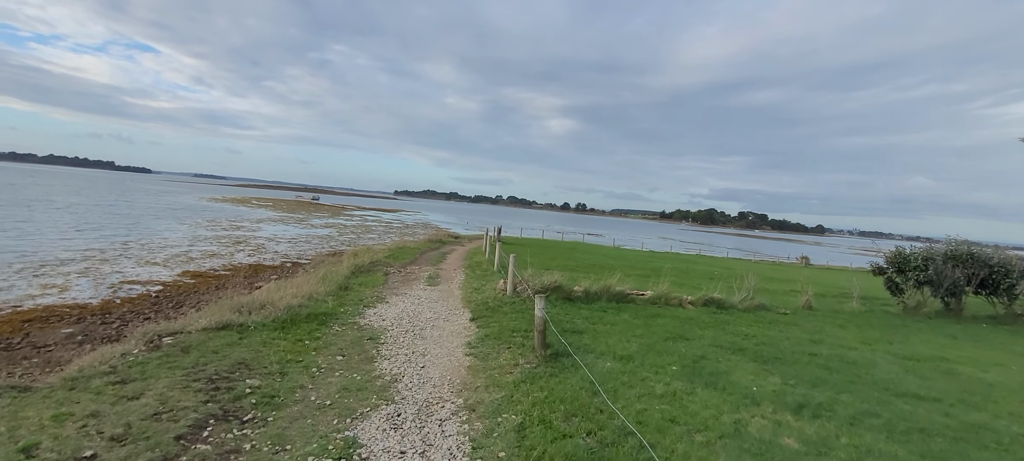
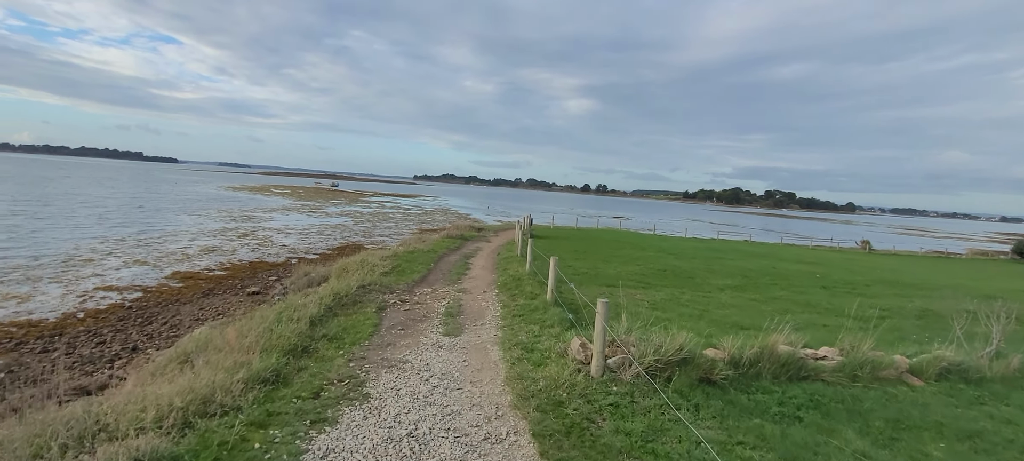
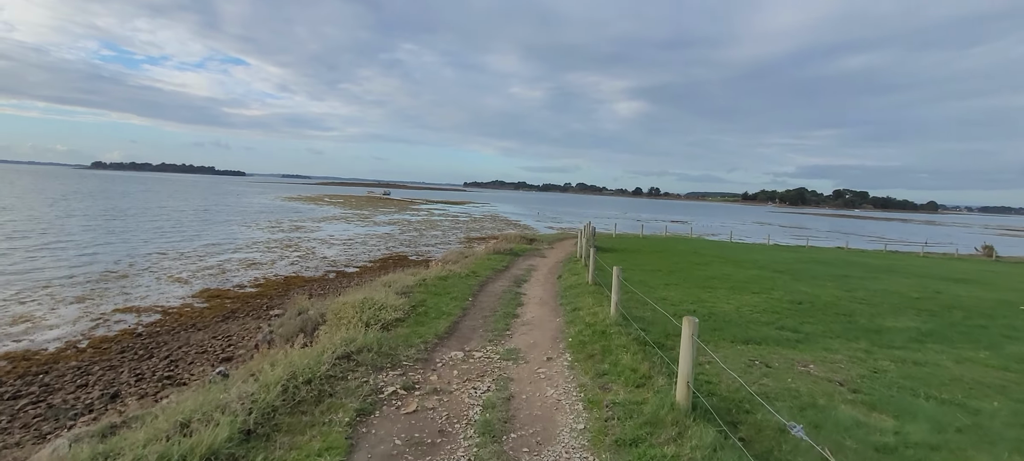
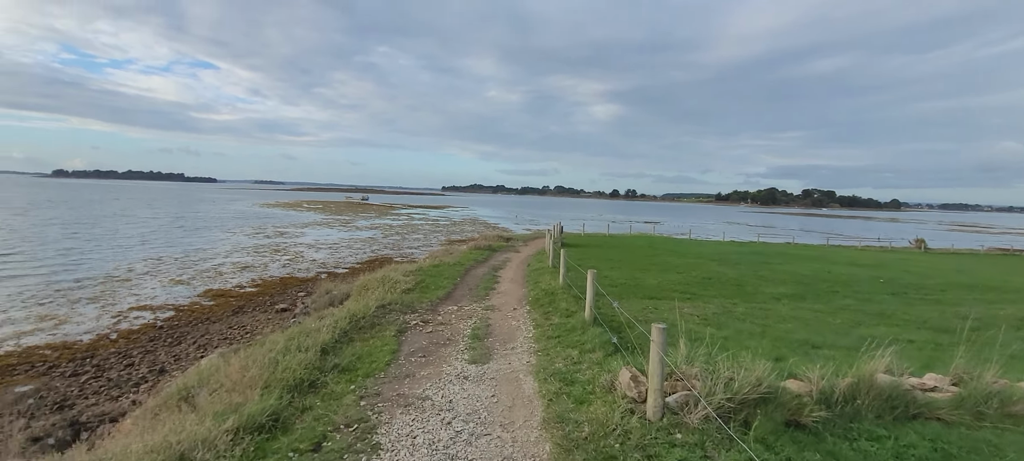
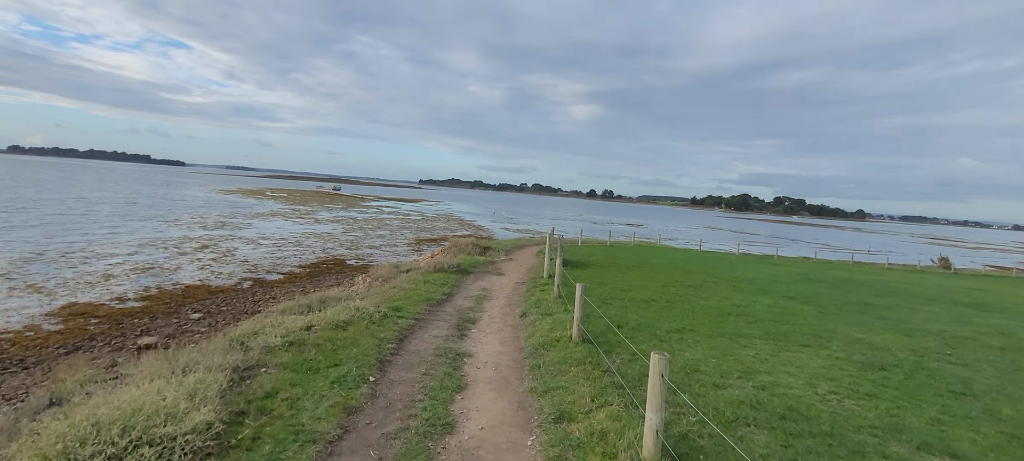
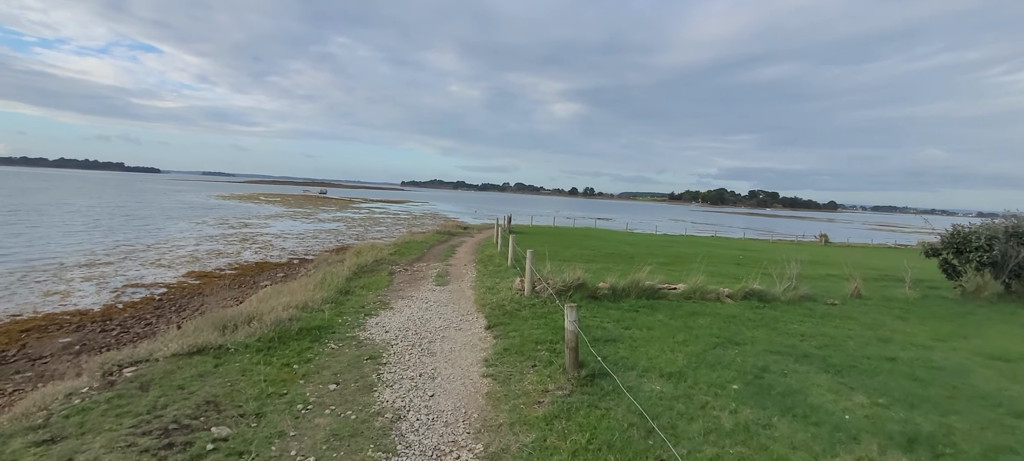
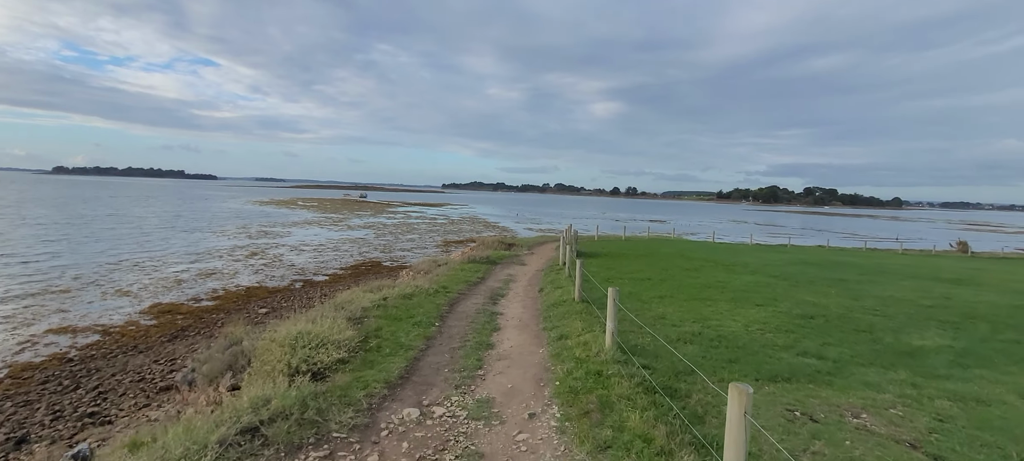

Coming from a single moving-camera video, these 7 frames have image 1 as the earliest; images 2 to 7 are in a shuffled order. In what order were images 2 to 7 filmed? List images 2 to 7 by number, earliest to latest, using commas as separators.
6, 2, 4, 3, 7, 5
